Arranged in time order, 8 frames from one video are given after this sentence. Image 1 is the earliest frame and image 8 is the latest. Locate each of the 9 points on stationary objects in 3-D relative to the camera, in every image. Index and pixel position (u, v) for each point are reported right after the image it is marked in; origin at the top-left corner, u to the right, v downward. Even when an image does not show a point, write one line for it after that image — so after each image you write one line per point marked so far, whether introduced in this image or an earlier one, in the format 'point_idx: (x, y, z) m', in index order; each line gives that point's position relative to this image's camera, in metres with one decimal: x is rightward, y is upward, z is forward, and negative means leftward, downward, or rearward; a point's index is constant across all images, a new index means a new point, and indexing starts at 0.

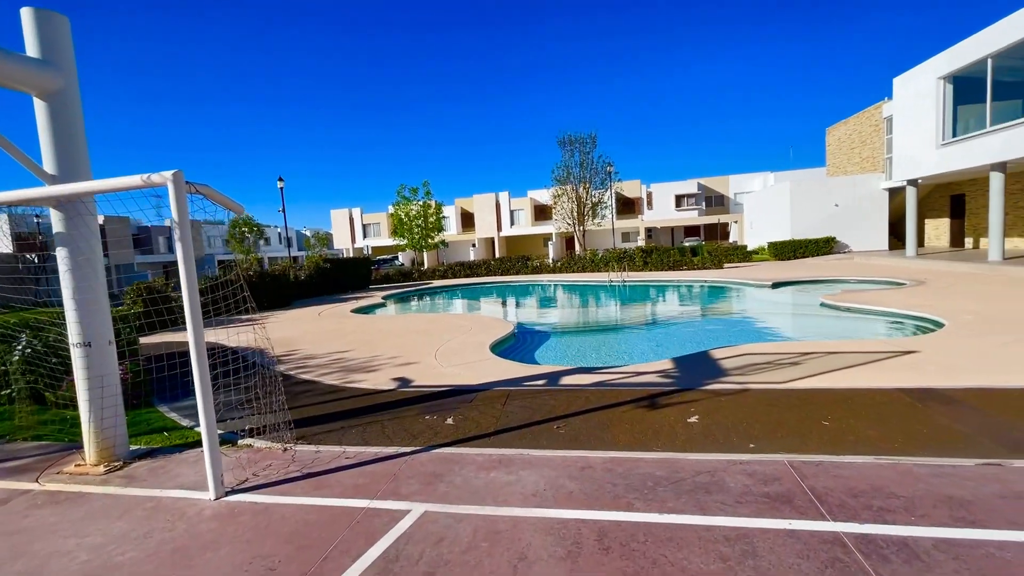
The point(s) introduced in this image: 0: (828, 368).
0: (+3.8, -1.0, +5.7) m
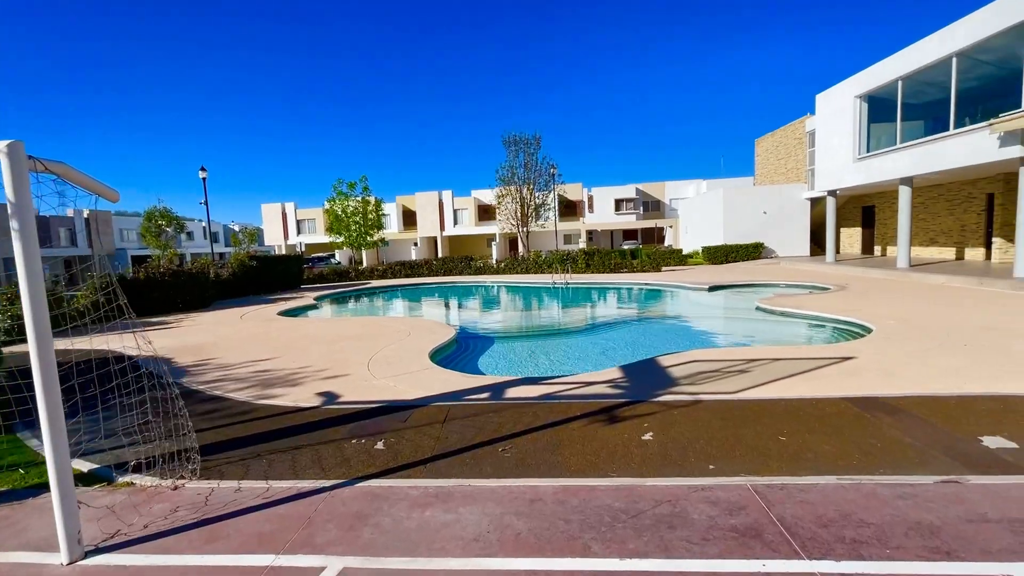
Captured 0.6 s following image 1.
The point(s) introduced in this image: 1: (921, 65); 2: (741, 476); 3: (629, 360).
0: (+3.1, -1.1, +5.6) m
1: (+13.3, +7.3, +15.5) m
2: (+1.6, -1.4, +3.4) m
3: (+2.1, -1.4, +8.1) m
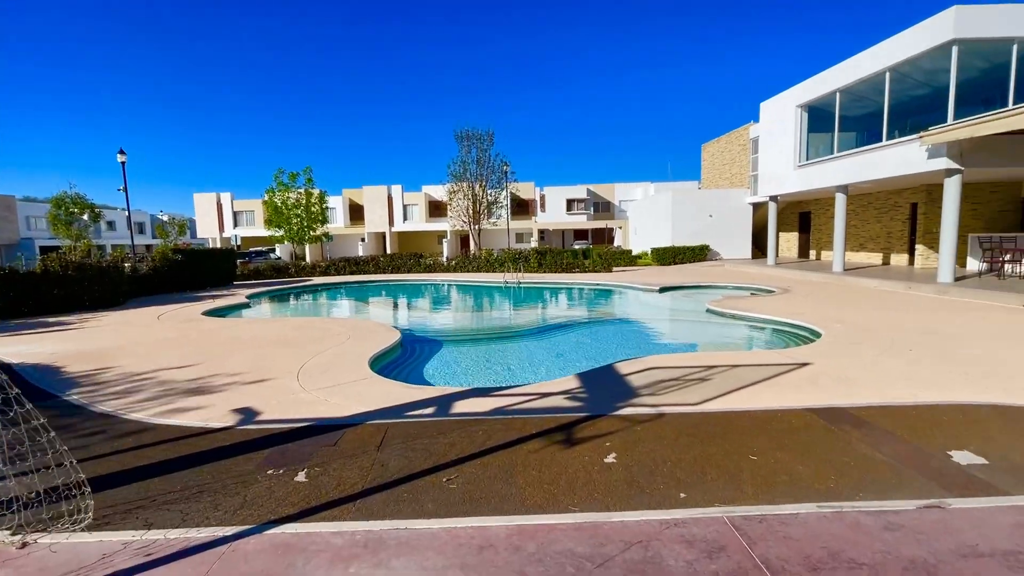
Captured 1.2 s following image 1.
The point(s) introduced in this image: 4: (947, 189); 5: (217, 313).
0: (+2.5, -1.1, +5.4) m
1: (+11.7, +7.2, +16.3) m
2: (+1.3, -1.4, +3.0) m
3: (+1.3, -1.4, +7.8) m
4: (+12.2, +2.8, +13.3) m
5: (-8.6, -0.7, +13.8) m
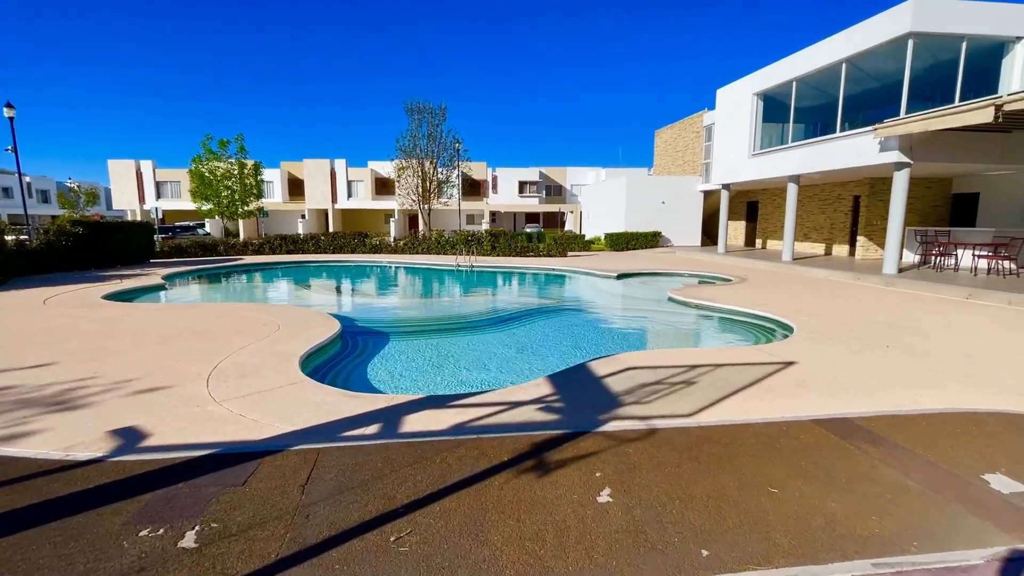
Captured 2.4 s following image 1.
0: (+2.1, -1.0, +4.8) m
1: (+10.3, +7.5, +16.3) m
2: (+1.2, -1.4, +2.4) m
3: (+0.6, -1.2, +7.1) m
4: (+11.0, +3.0, +13.6) m
5: (-9.8, -0.2, +12.0) m
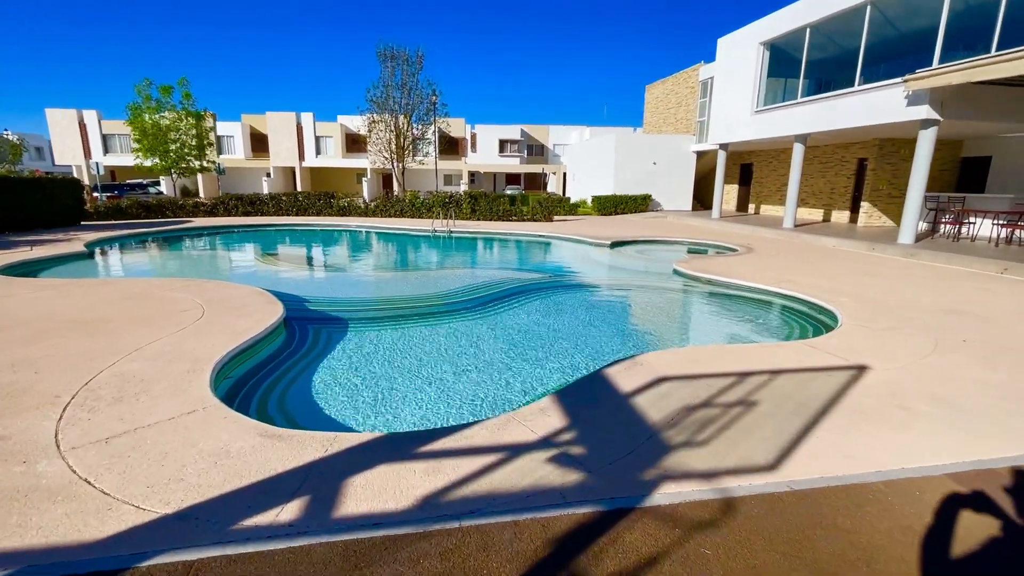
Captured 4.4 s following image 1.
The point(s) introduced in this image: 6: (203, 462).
0: (+2.1, -0.9, +3.5) m
1: (+9.8, +8.5, +14.6) m
2: (+1.3, -1.5, +1.0) m
3: (+0.5, -0.9, +5.7) m
4: (+10.6, +3.8, +12.4) m
5: (-10.1, +0.4, +10.1) m
6: (-1.8, -1.0, +2.8) m
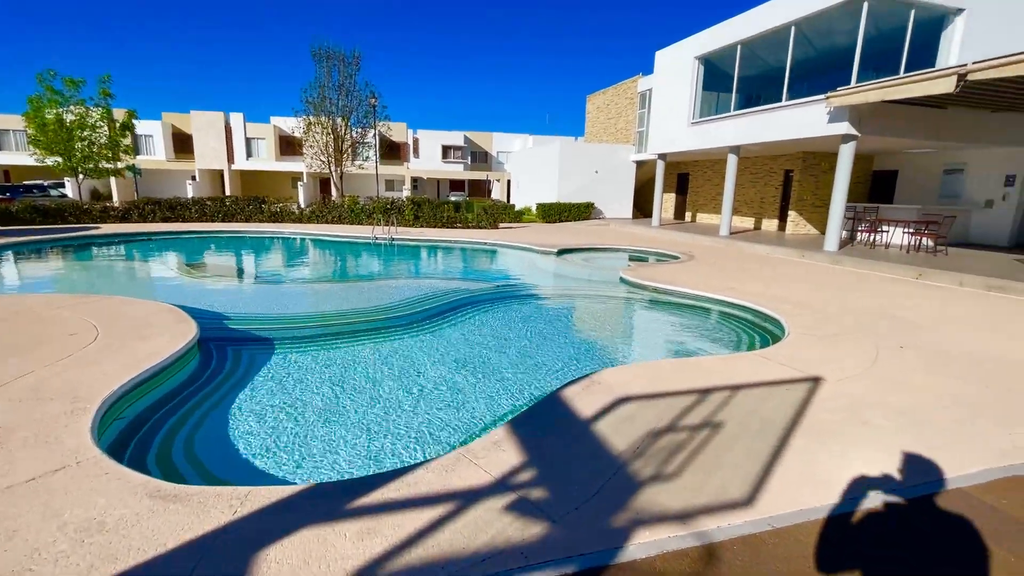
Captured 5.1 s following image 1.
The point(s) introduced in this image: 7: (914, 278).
0: (+1.8, -1.0, +3.3) m
1: (+8.0, +8.3, +15.4) m
2: (+1.2, -1.6, +0.8) m
3: (-0.1, -1.1, +5.3) m
4: (+9.1, +3.6, +13.2) m
5: (-11.2, +0.1, +8.5) m
6: (-2.1, -1.2, +2.2) m
7: (+8.8, +0.2, +10.4) m
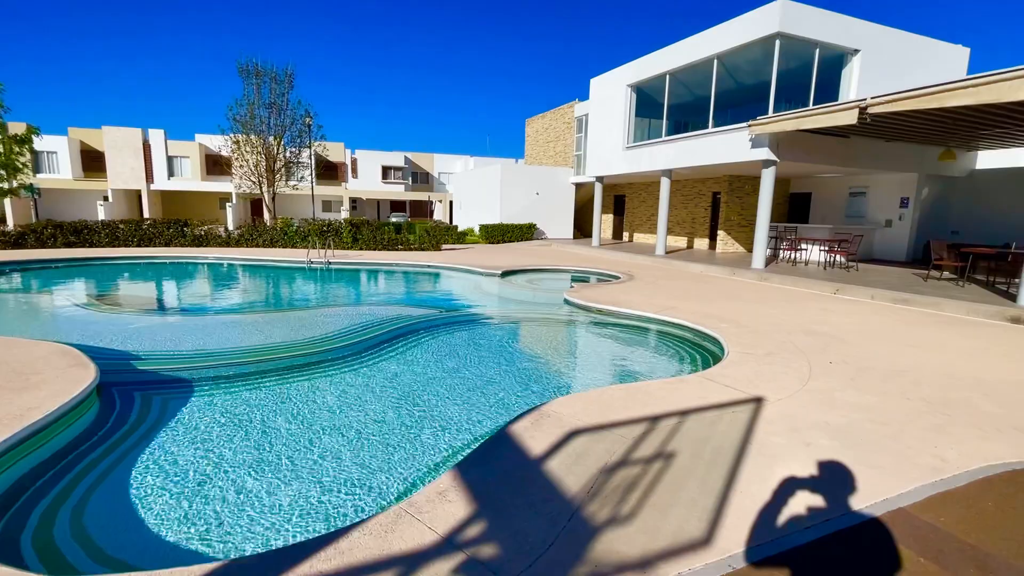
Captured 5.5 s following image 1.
0: (+1.4, -1.2, +3.3) m
1: (+5.9, +7.8, +16.4) m
2: (+1.2, -1.7, +0.7) m
3: (-0.7, -1.4, +5.1) m
4: (+7.4, +3.2, +14.1) m
5: (-12.1, -0.6, +6.9) m
6: (-2.3, -1.4, +1.7) m
7: (+7.6, -0.1, +11.2) m
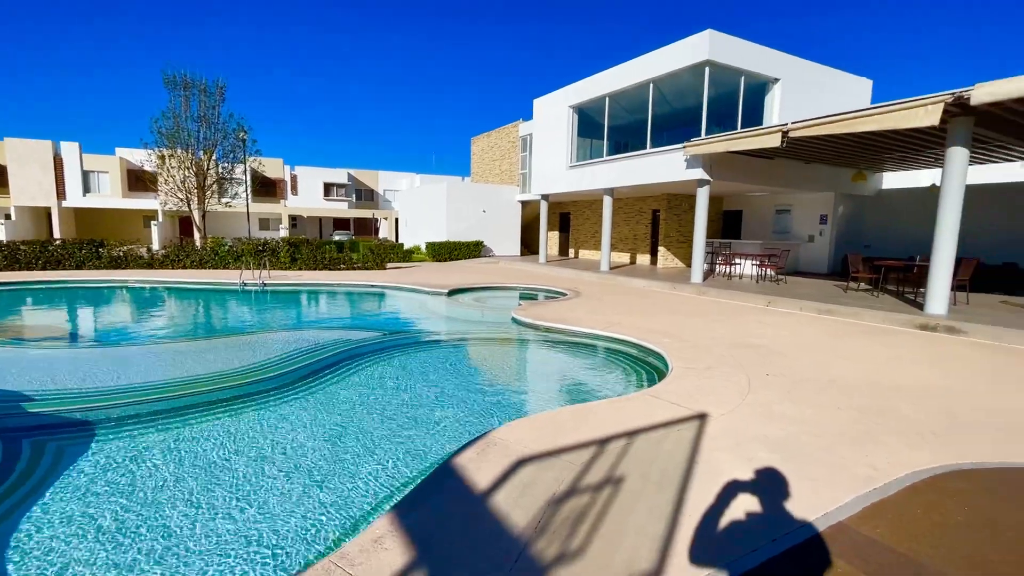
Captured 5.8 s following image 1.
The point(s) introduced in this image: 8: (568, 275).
0: (+1.0, -1.4, +3.2) m
1: (+3.9, +7.2, +17.0) m
2: (+1.1, -1.7, +0.6) m
3: (-1.2, -1.7, +4.8) m
4: (+5.8, +2.8, +14.8) m
5: (-12.8, -1.1, +5.4) m
6: (-2.4, -1.5, +1.3) m
7: (+6.3, -0.4, +11.8) m
8: (+2.2, +0.5, +19.1) m
